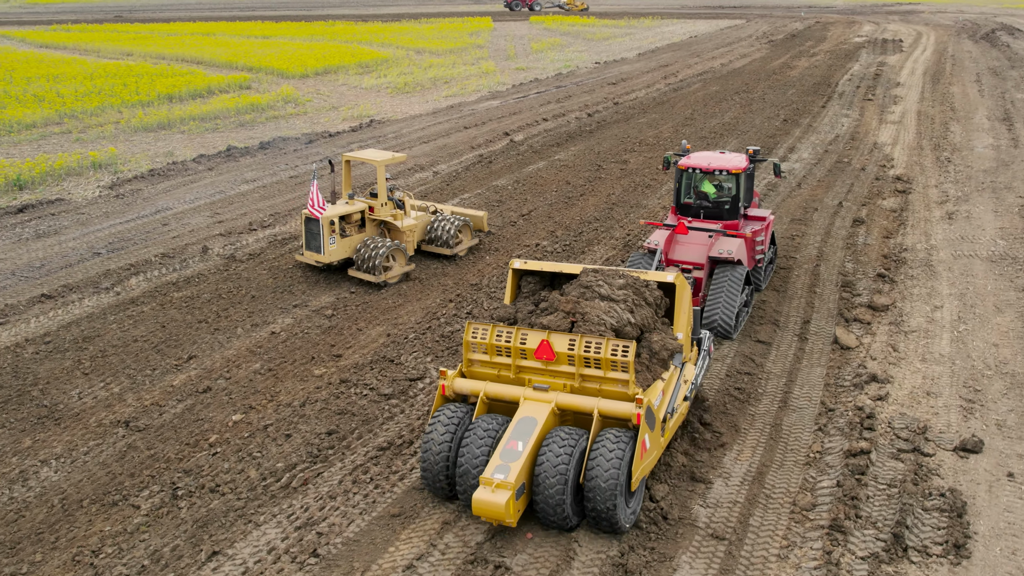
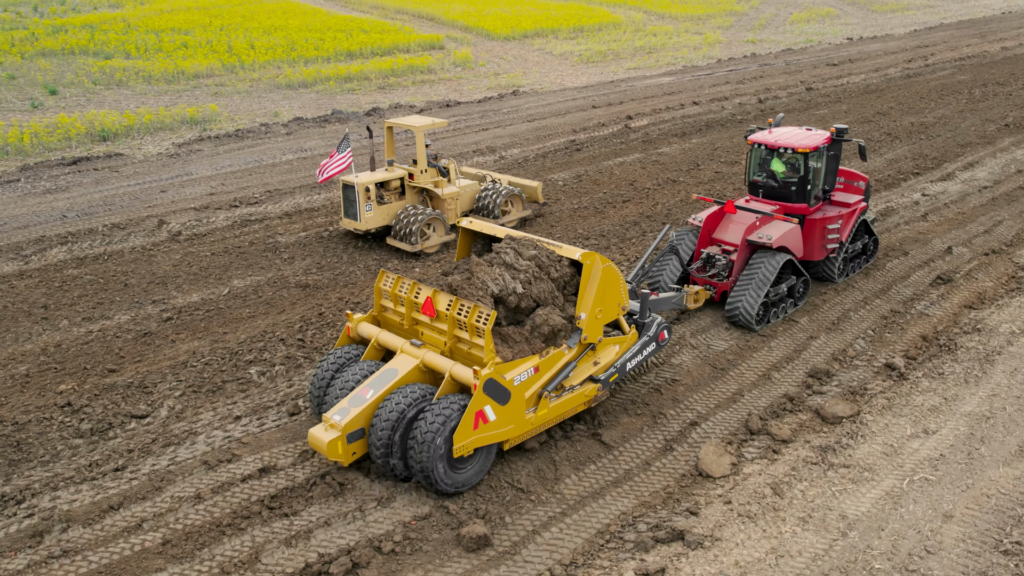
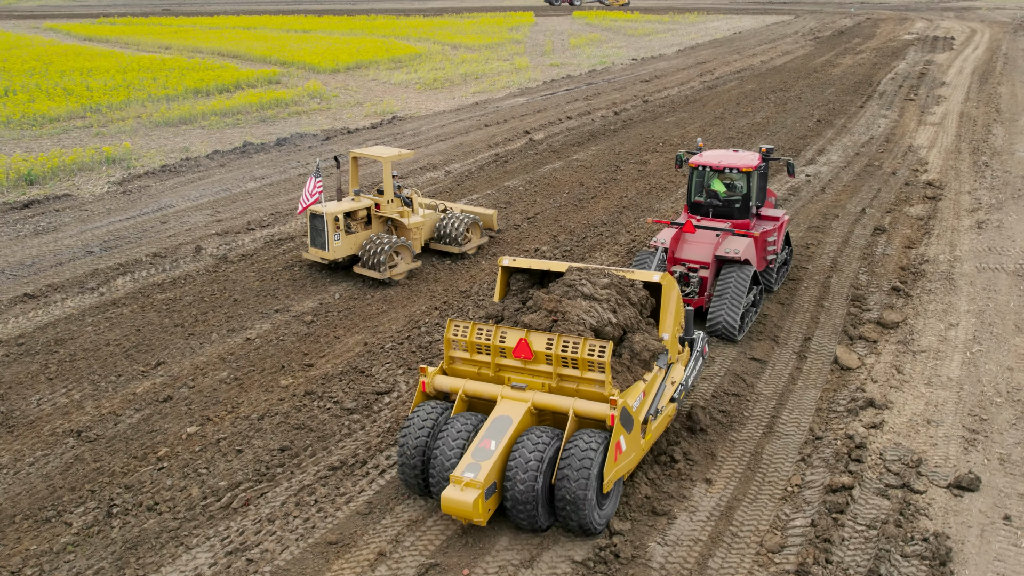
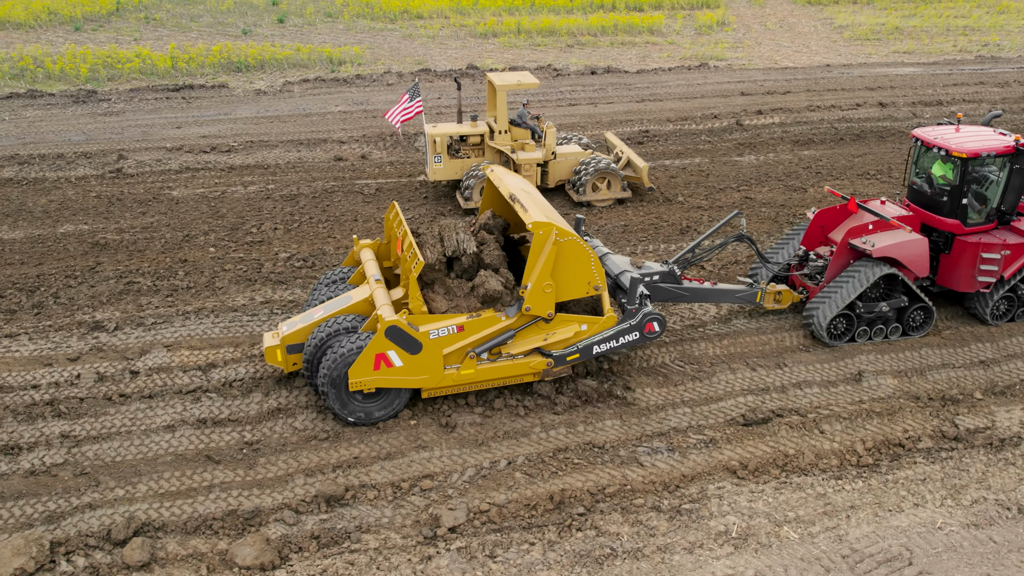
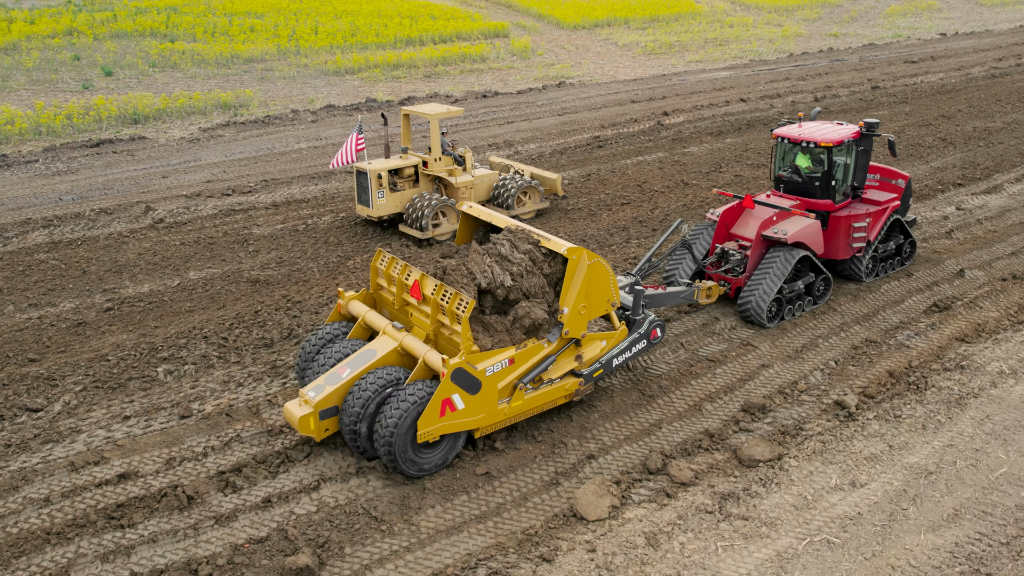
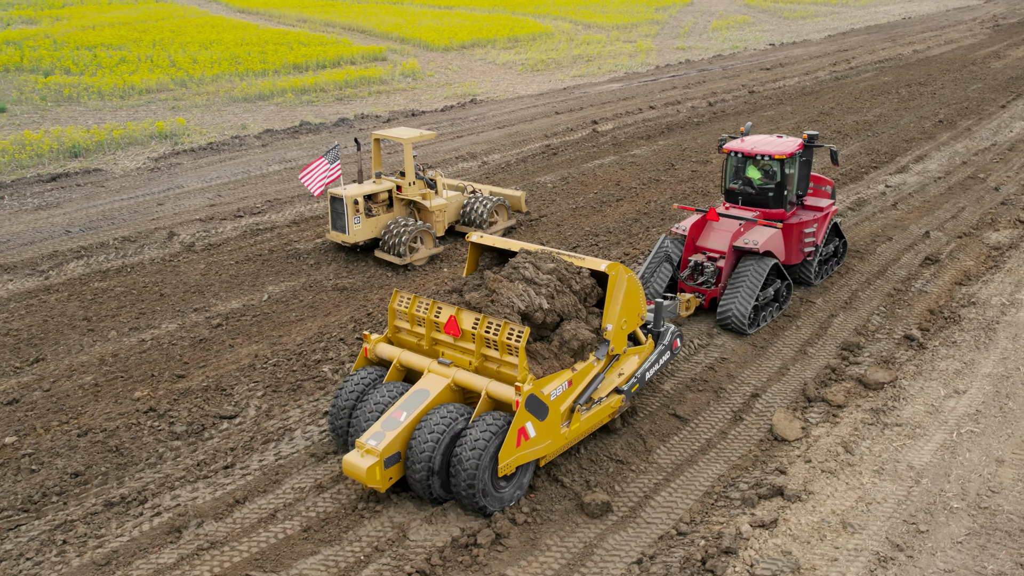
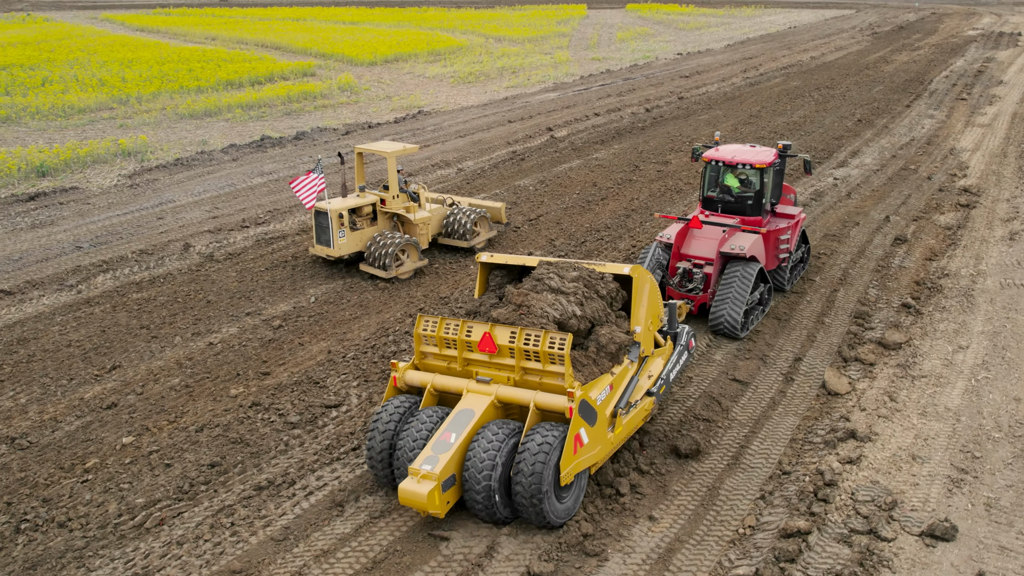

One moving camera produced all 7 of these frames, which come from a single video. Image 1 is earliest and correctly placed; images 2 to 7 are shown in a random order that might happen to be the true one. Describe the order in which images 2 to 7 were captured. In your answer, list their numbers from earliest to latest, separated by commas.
3, 7, 6, 2, 5, 4
